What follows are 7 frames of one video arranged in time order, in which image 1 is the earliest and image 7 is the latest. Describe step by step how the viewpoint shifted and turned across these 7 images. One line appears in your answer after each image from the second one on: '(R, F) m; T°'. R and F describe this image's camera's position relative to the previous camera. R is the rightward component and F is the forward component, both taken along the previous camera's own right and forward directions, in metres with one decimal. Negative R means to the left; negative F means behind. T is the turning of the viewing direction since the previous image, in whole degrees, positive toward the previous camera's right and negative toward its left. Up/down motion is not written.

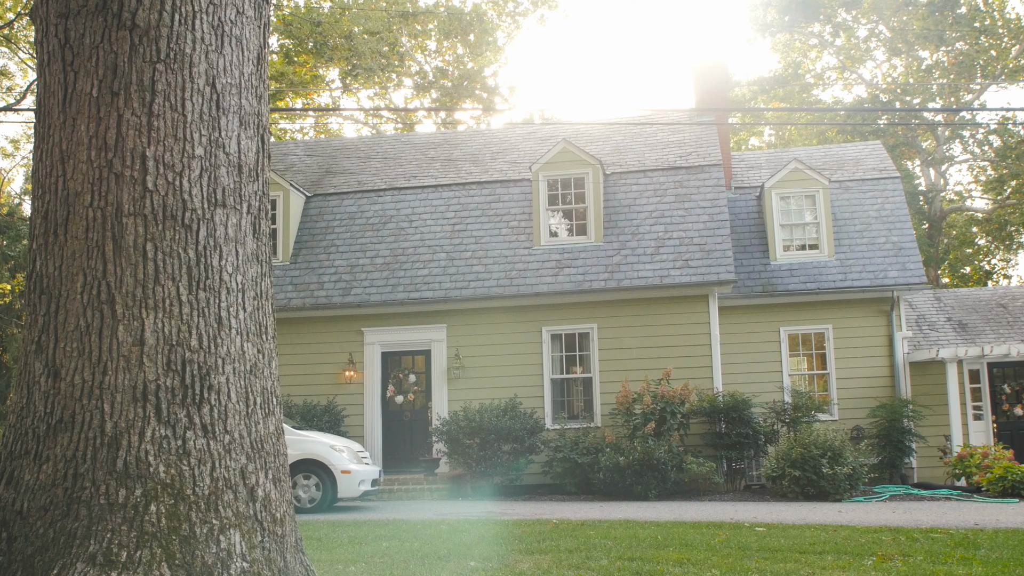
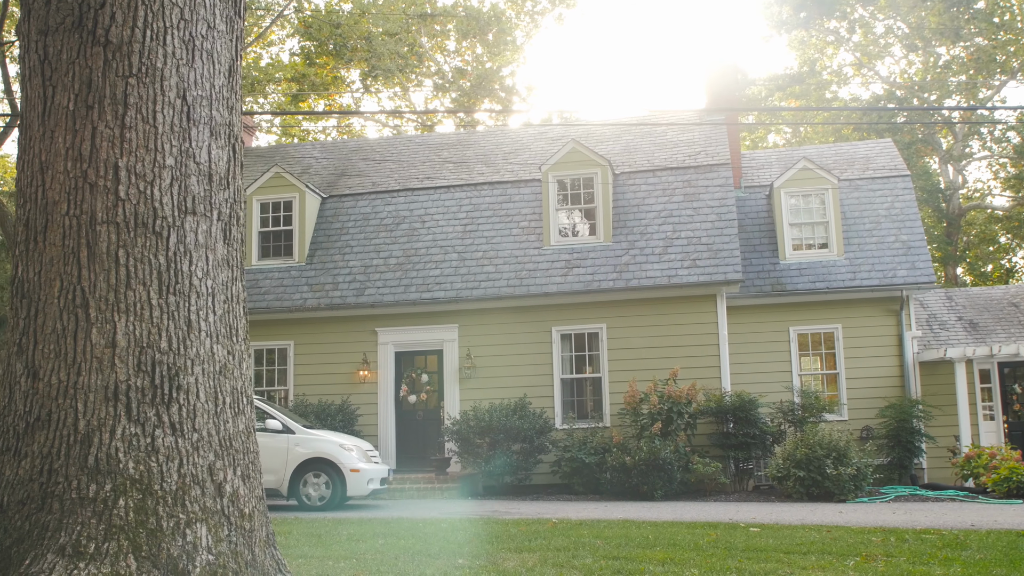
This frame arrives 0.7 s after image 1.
(+0.2, -0.1) m; -1°
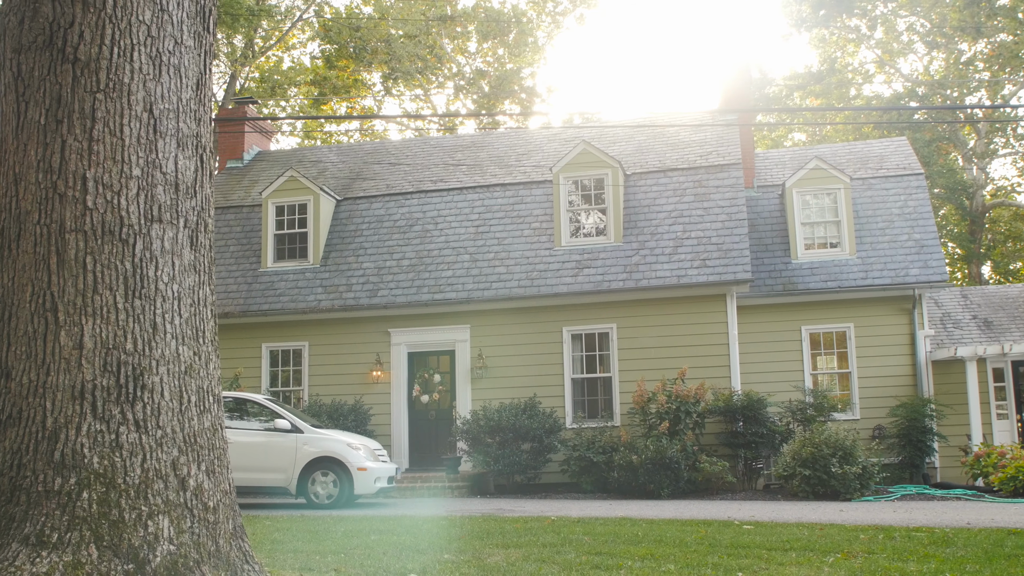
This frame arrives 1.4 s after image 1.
(+0.3, -0.1) m; -2°
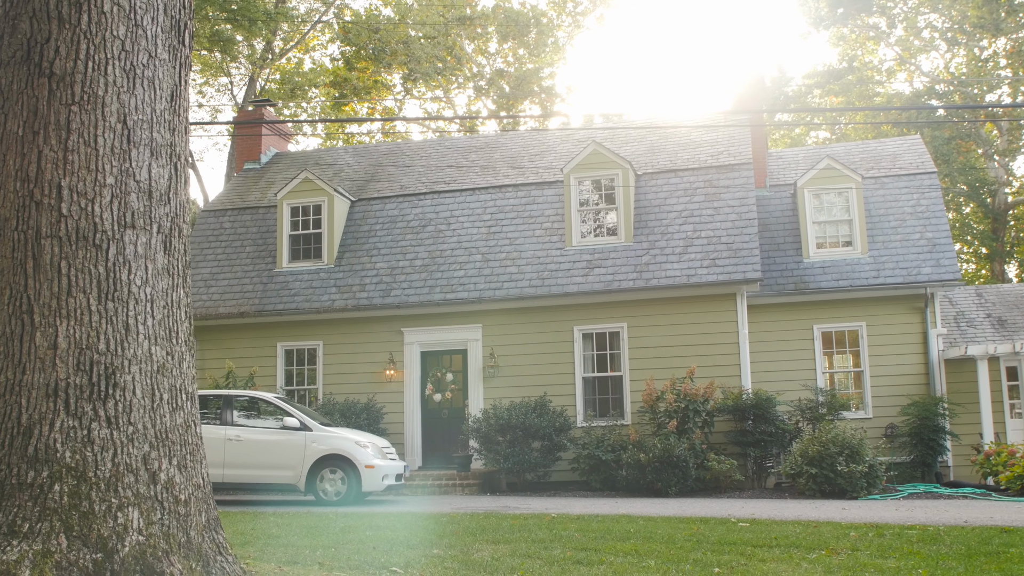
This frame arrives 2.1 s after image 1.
(+0.3, -0.1) m; -2°
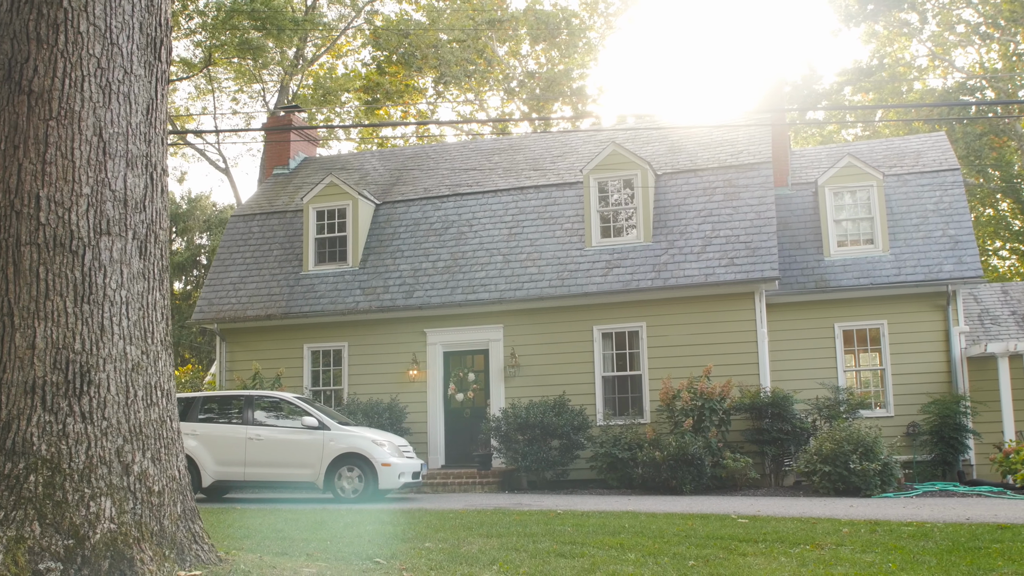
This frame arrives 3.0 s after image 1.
(+0.4, -0.2) m; -3°
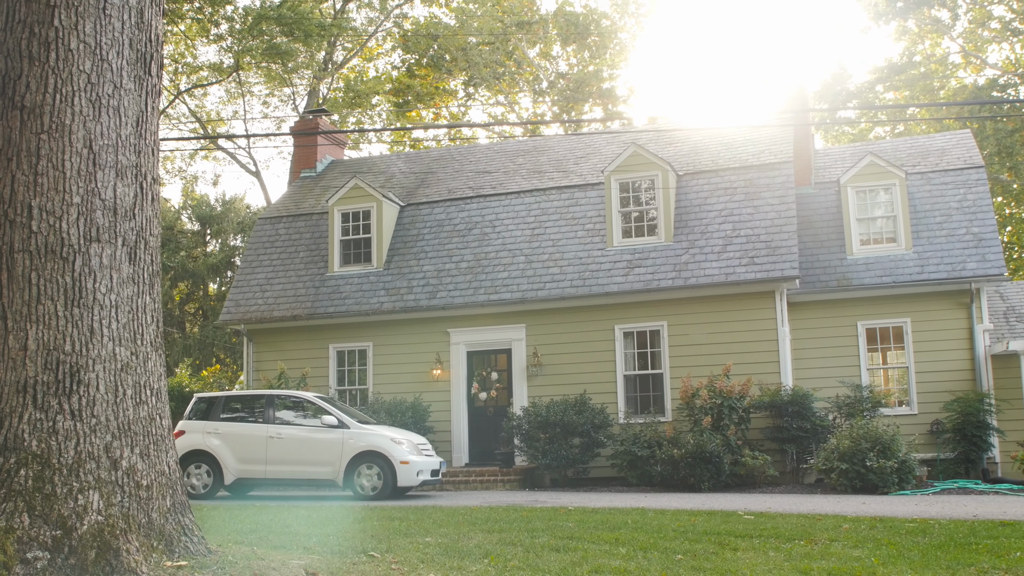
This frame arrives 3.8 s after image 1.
(+0.3, -0.1) m; -2°
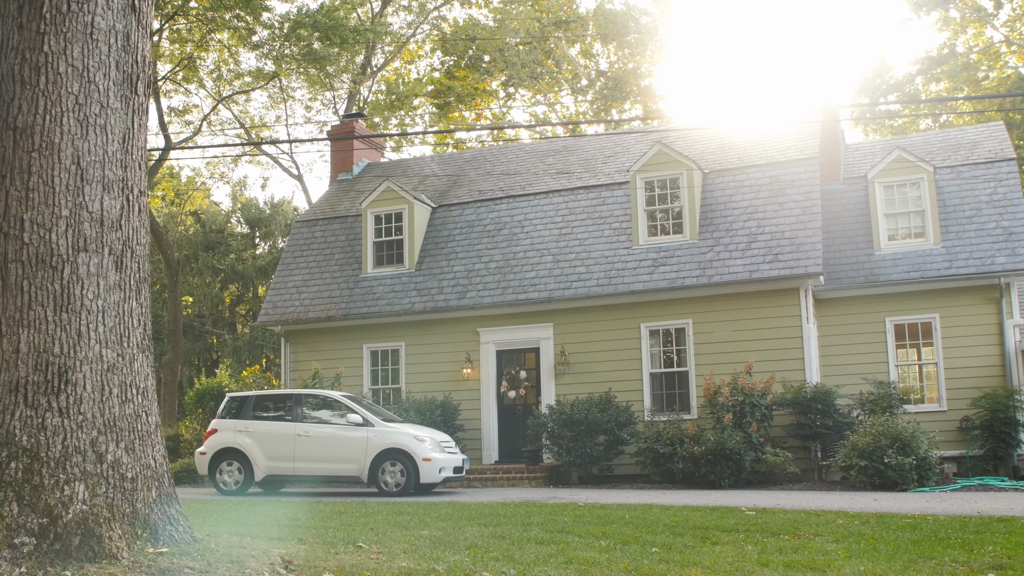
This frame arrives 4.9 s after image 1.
(+0.5, -0.2) m; -3°
